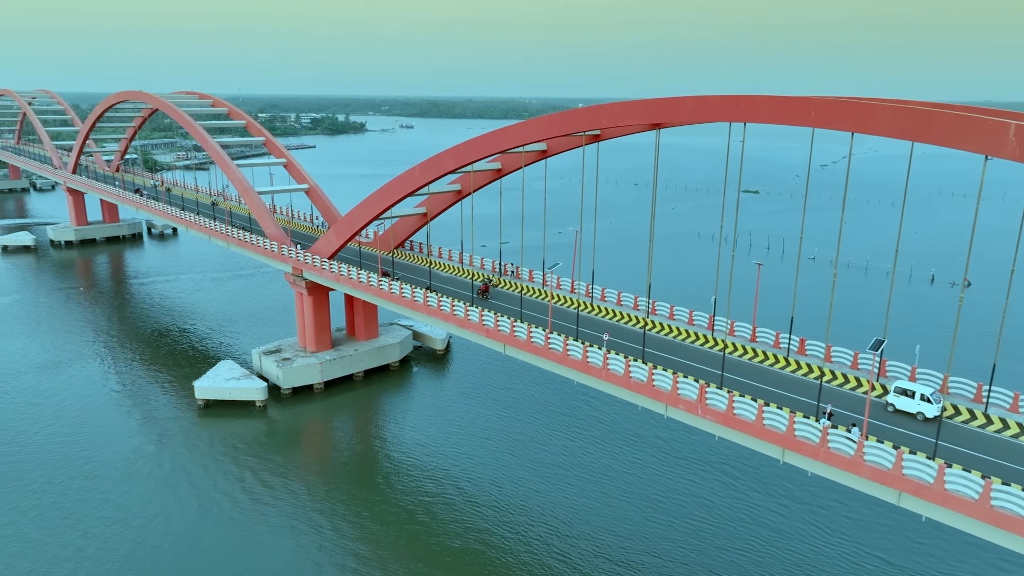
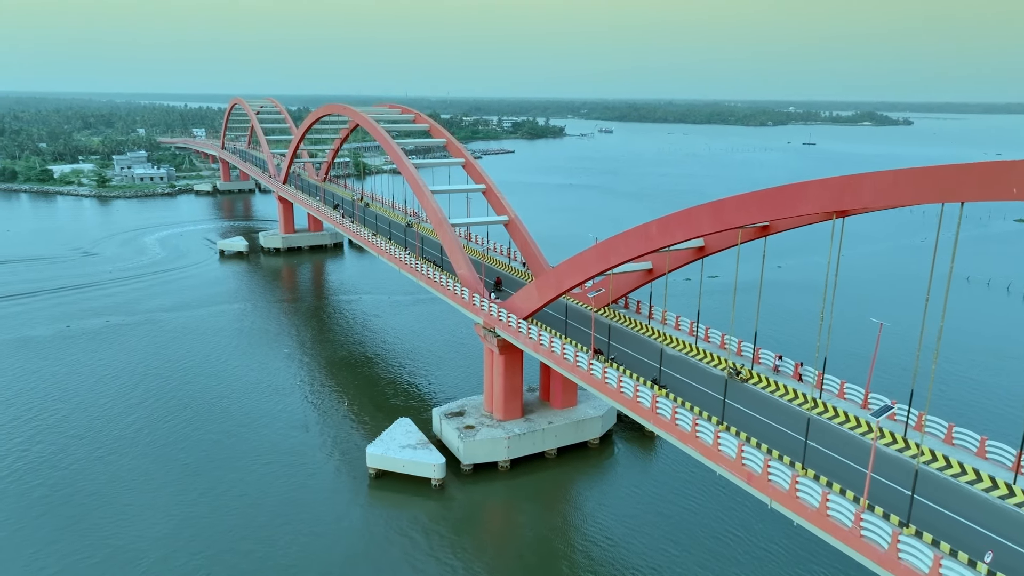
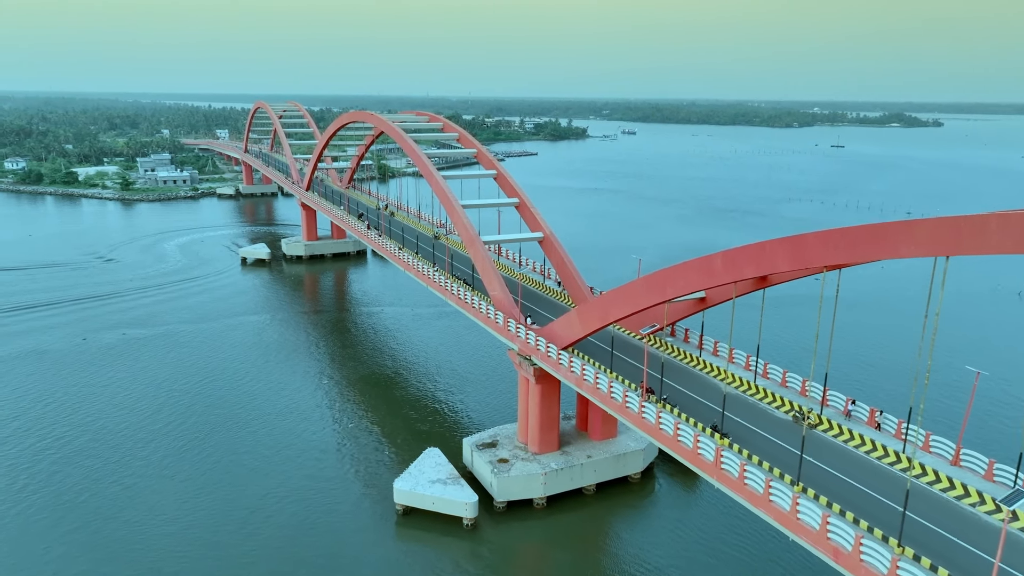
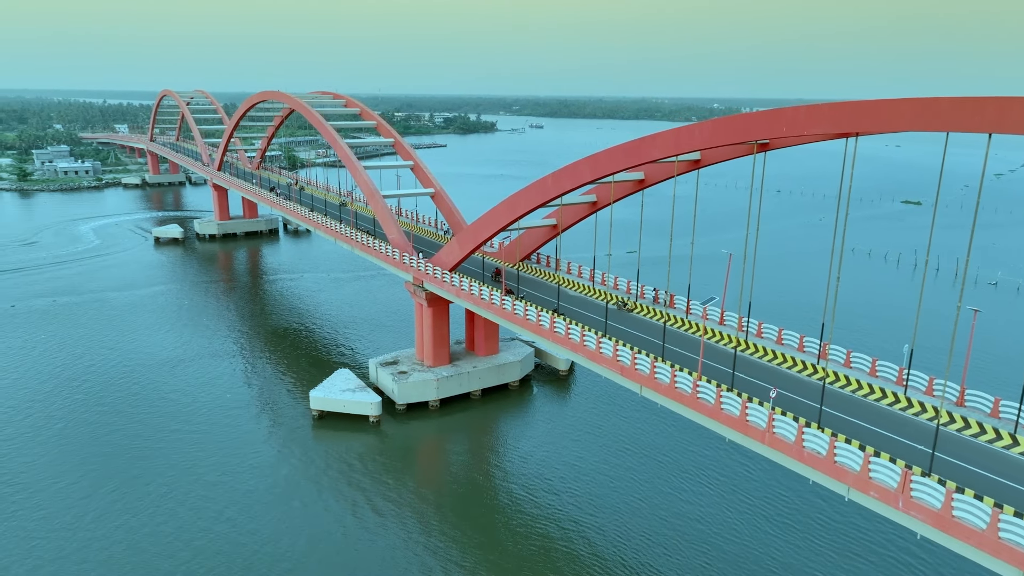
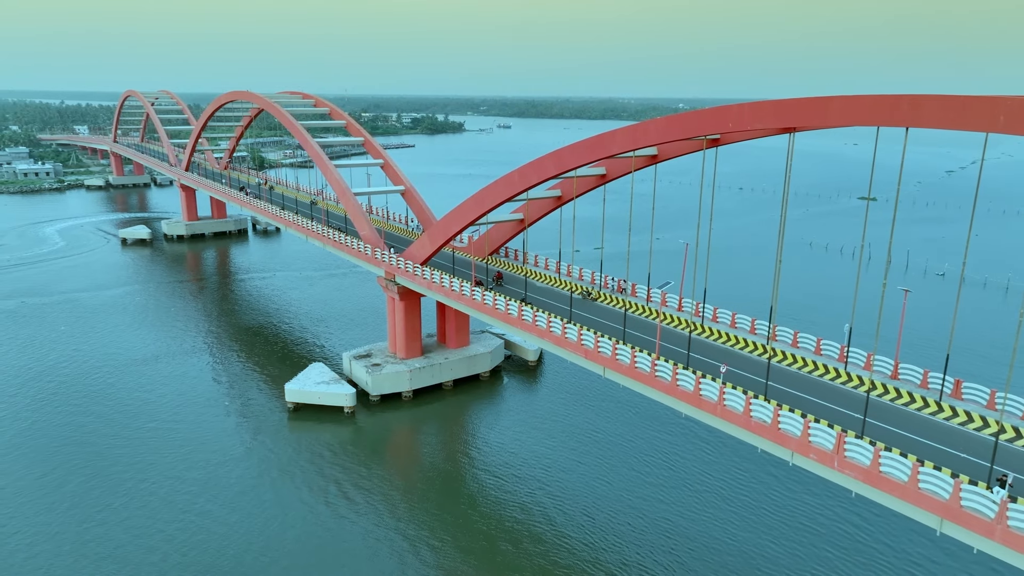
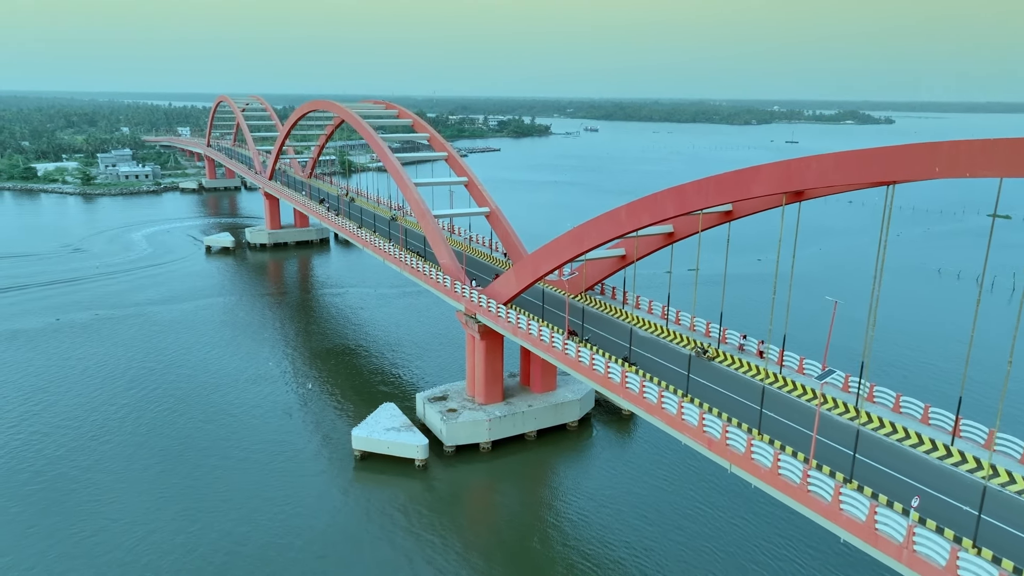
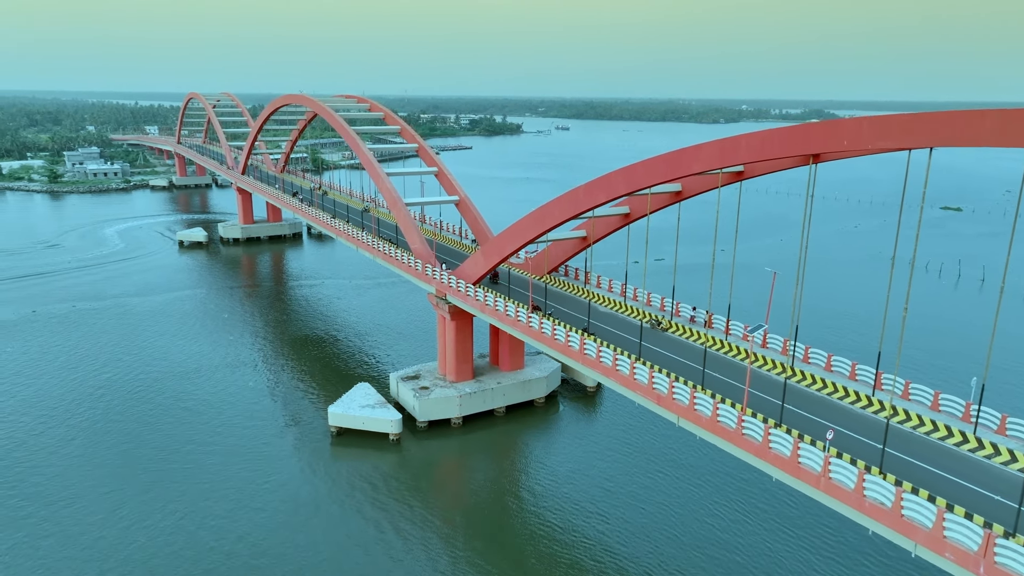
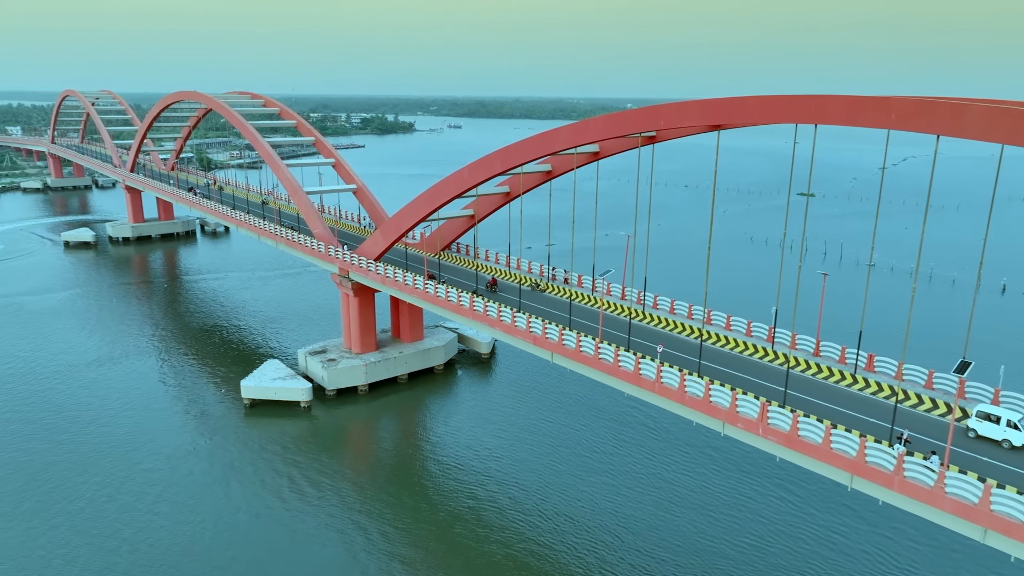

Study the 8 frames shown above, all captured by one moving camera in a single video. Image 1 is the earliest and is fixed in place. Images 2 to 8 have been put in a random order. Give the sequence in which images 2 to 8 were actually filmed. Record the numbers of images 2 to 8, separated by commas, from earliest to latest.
8, 5, 4, 7, 6, 2, 3
